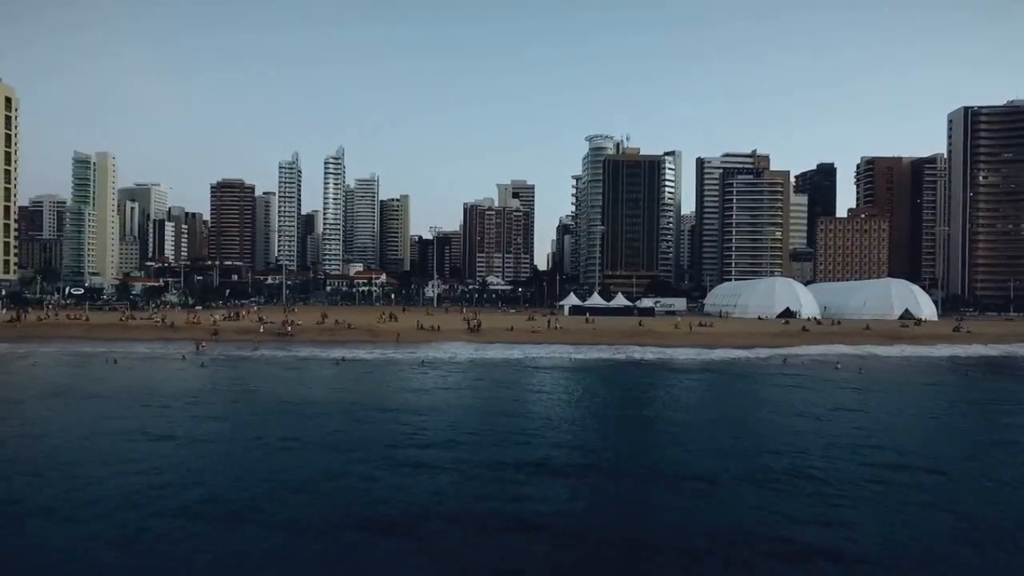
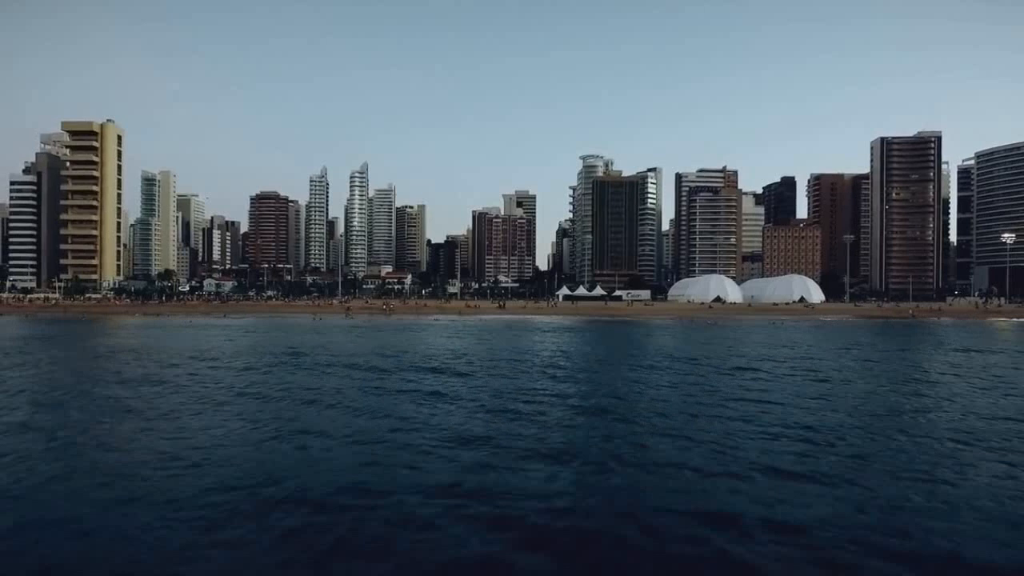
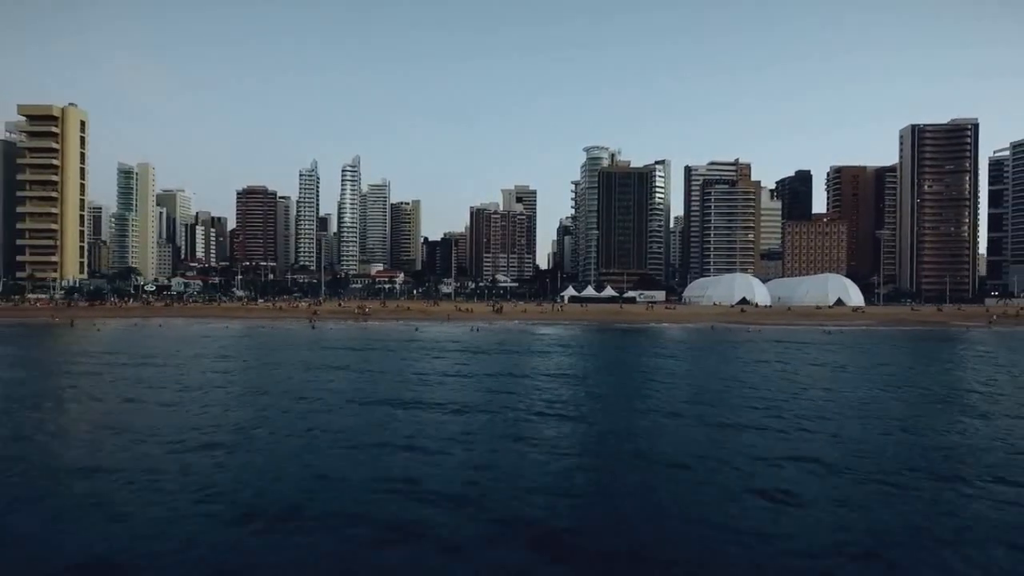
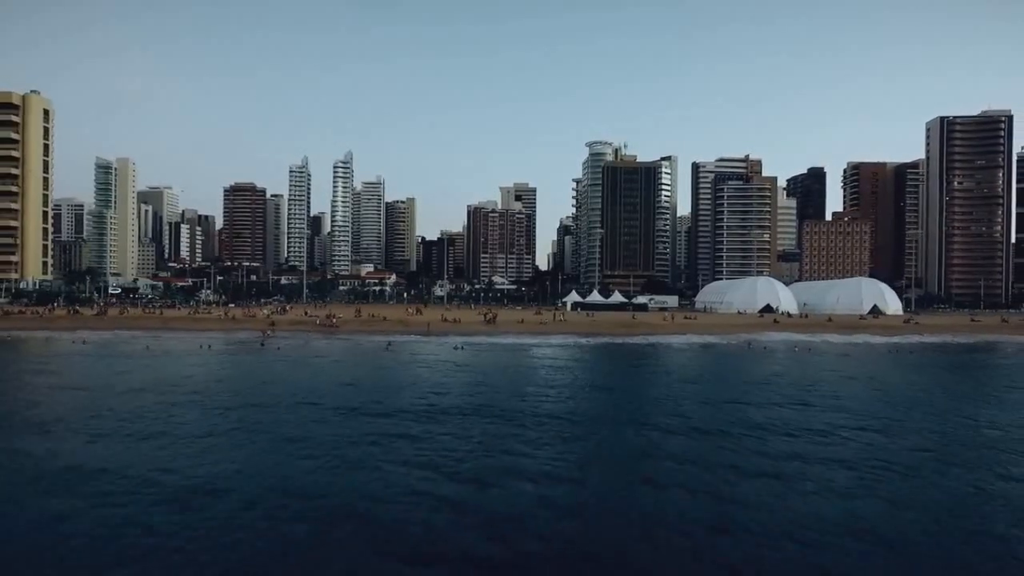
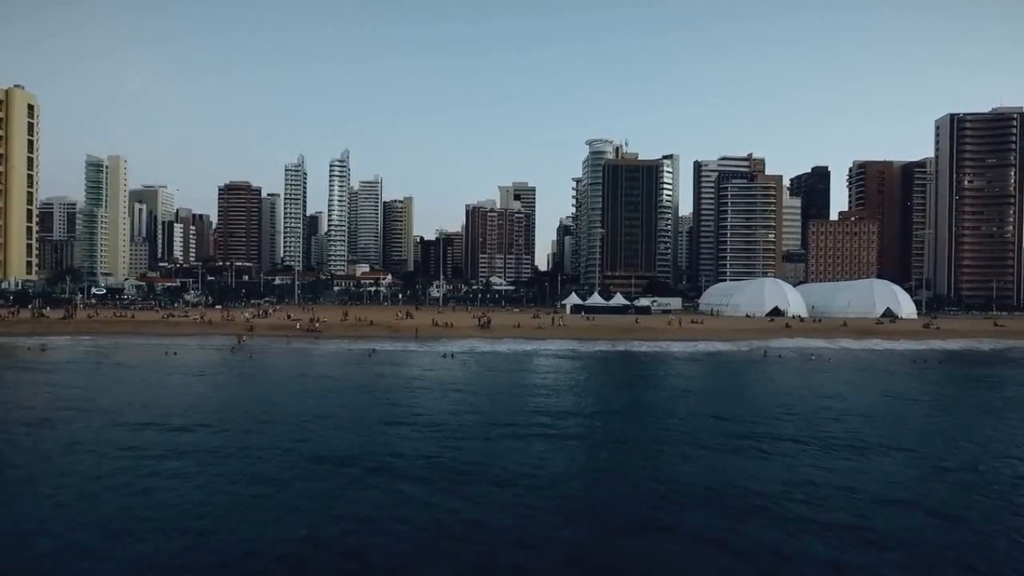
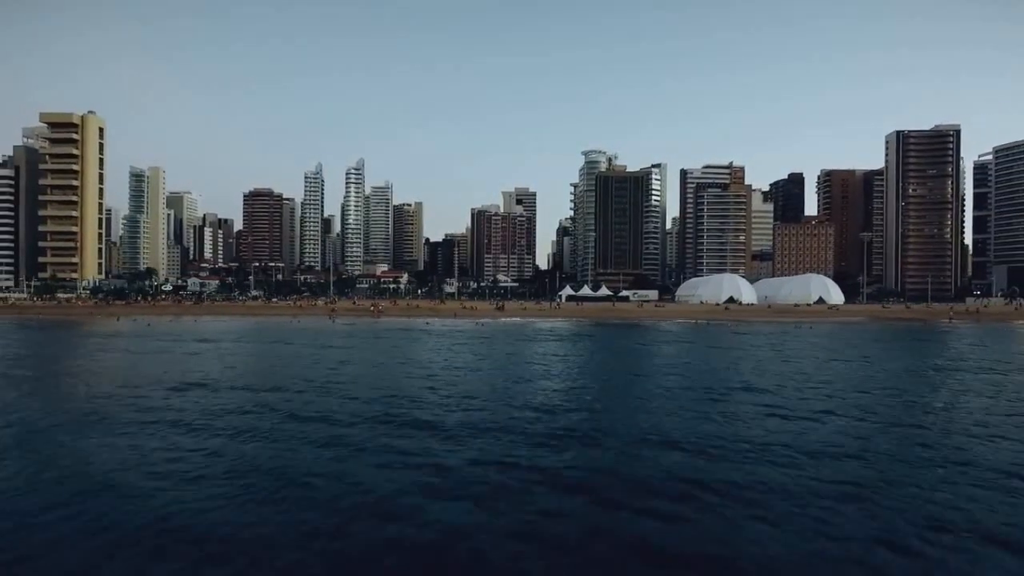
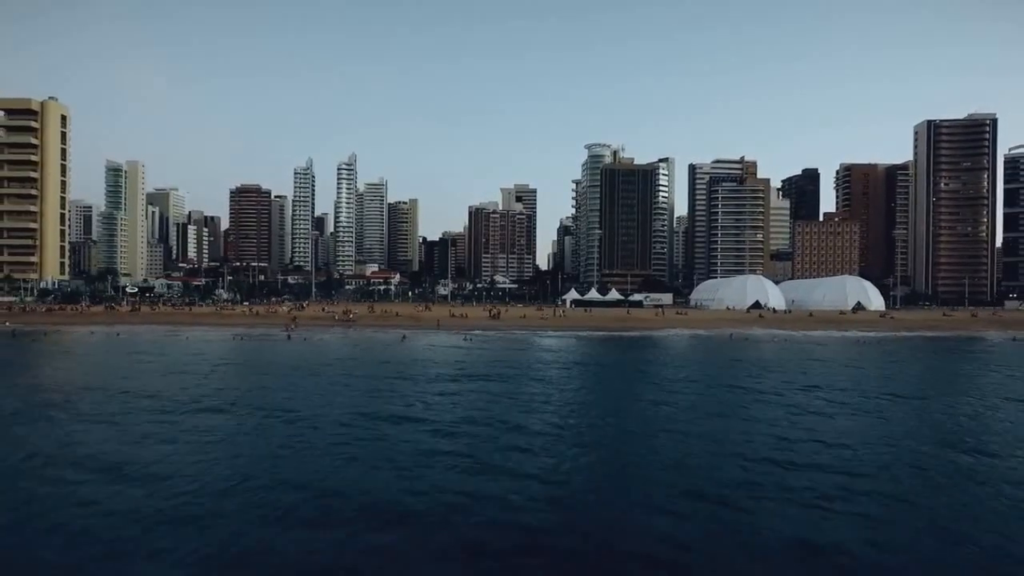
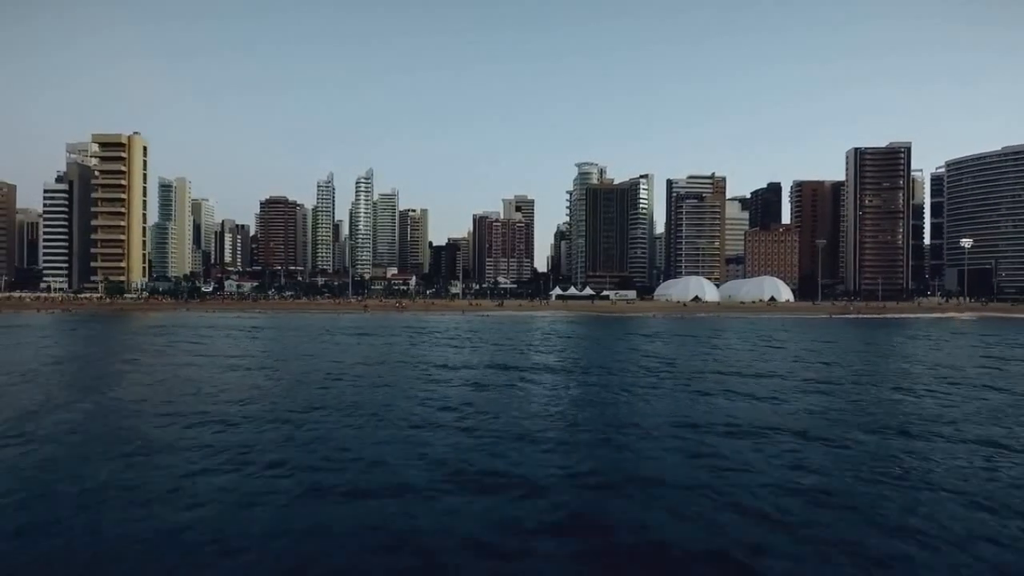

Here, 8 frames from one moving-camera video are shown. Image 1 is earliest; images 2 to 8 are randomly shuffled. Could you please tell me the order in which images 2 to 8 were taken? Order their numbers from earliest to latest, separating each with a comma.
5, 4, 7, 3, 6, 2, 8
